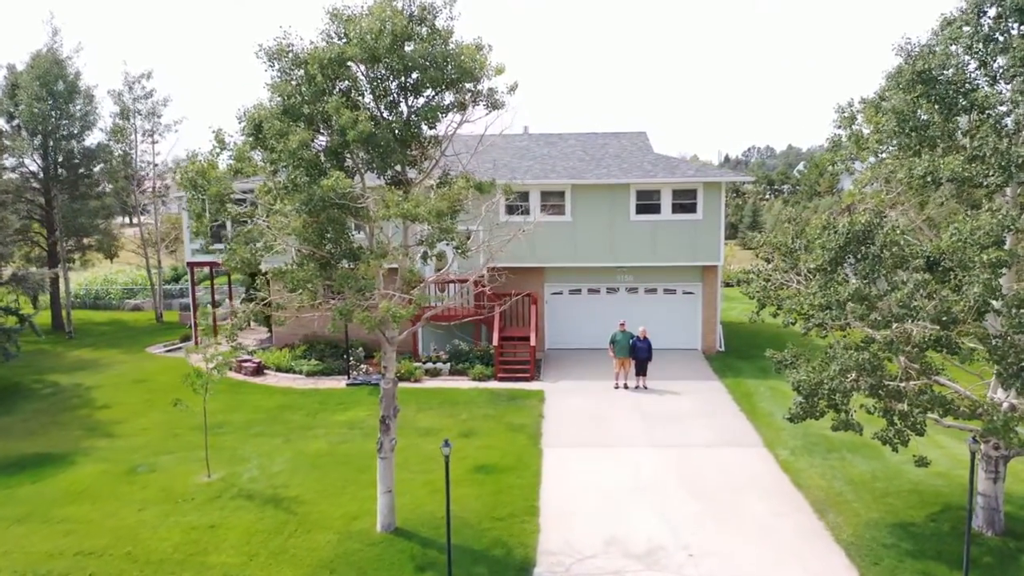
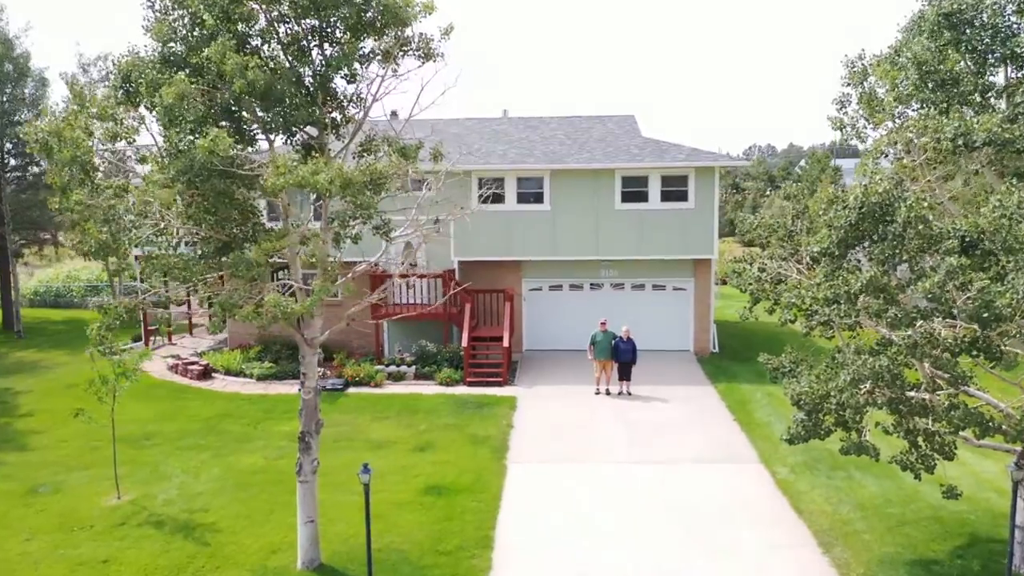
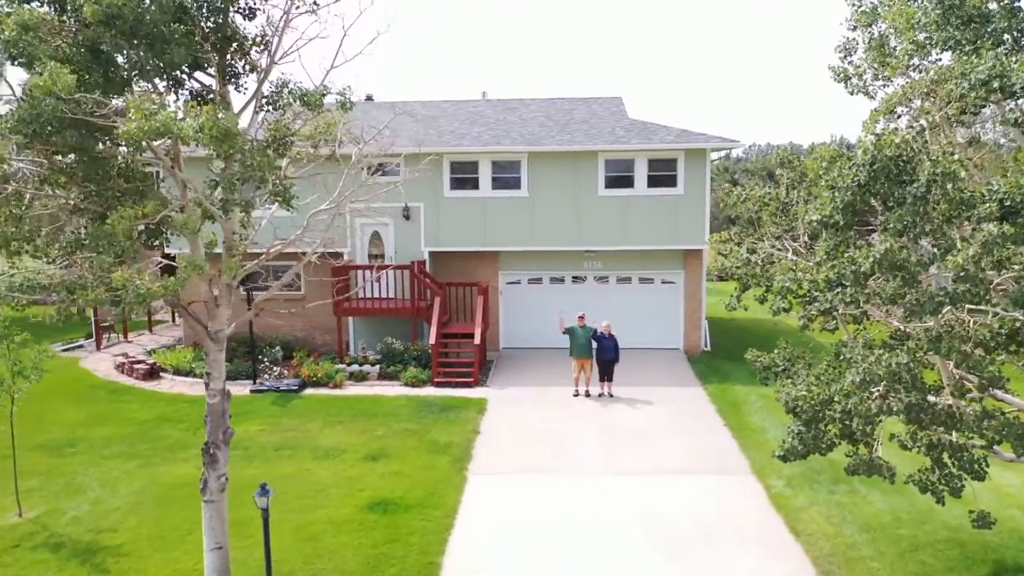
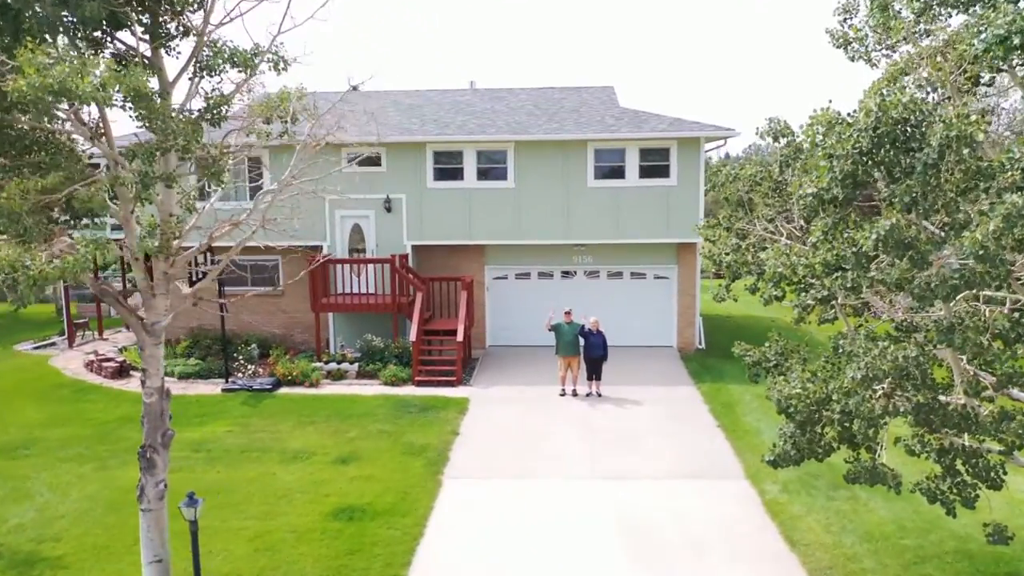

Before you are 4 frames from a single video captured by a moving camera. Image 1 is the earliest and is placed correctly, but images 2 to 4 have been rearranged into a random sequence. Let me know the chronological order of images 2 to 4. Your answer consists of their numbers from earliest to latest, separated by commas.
2, 3, 4
